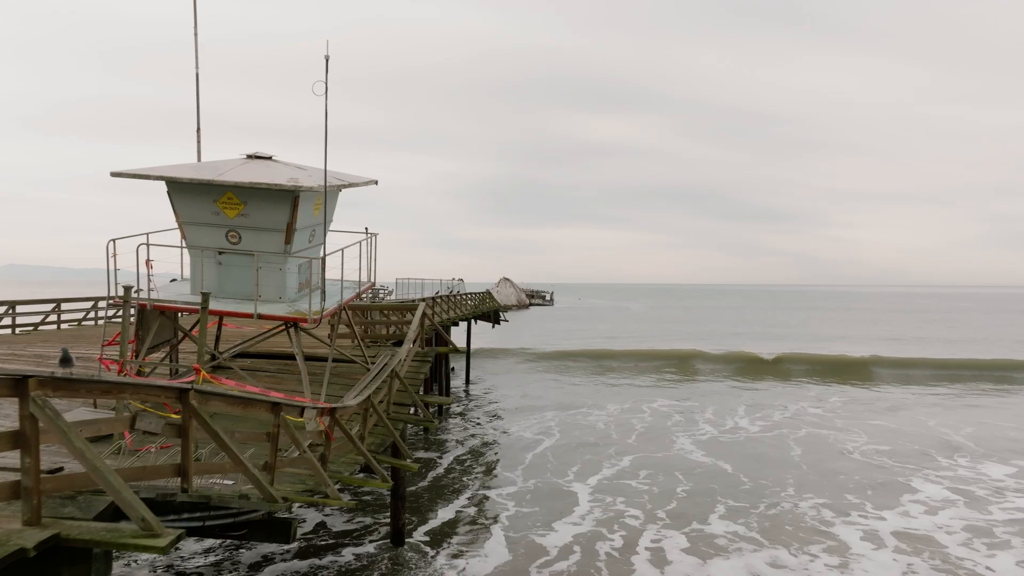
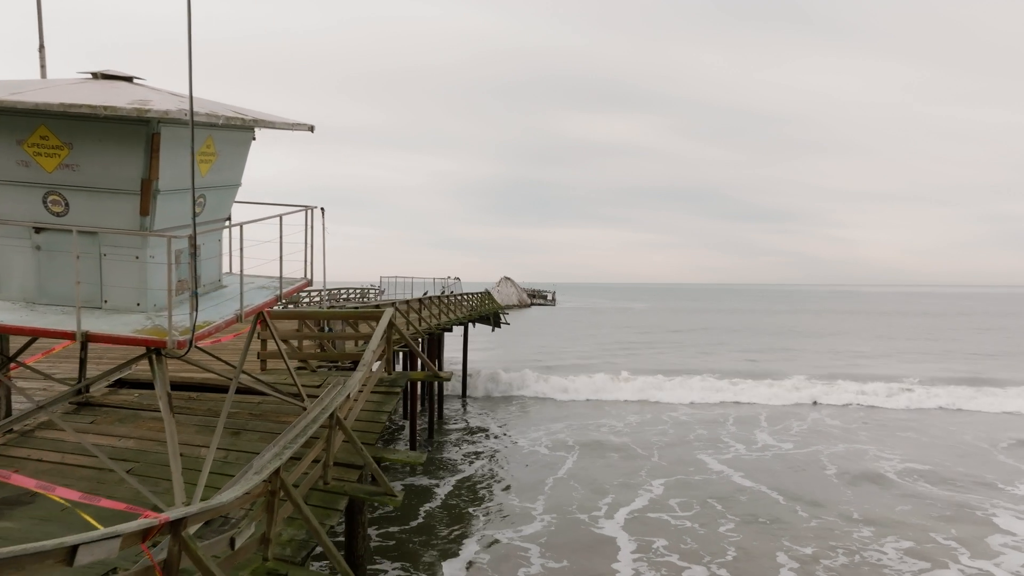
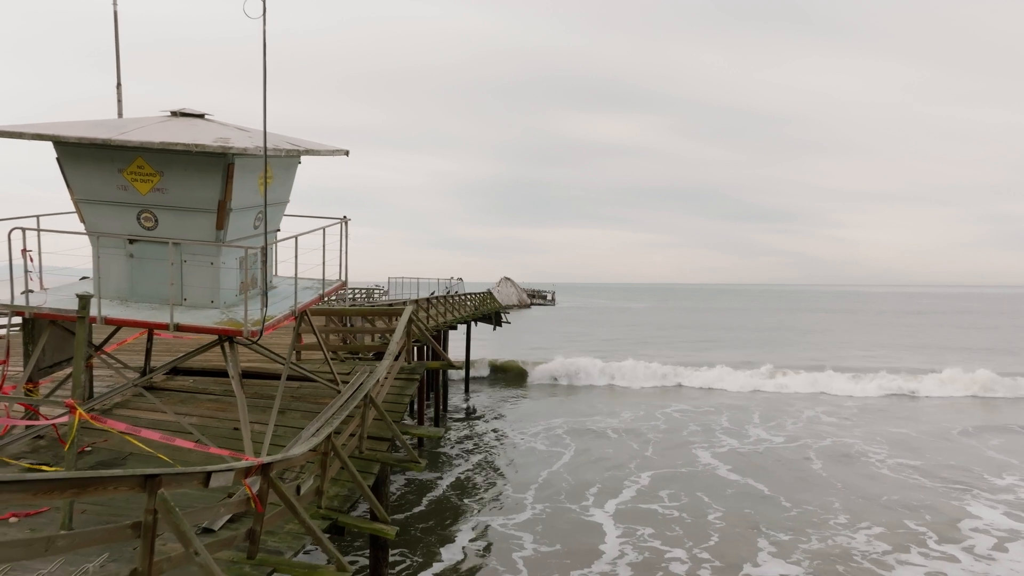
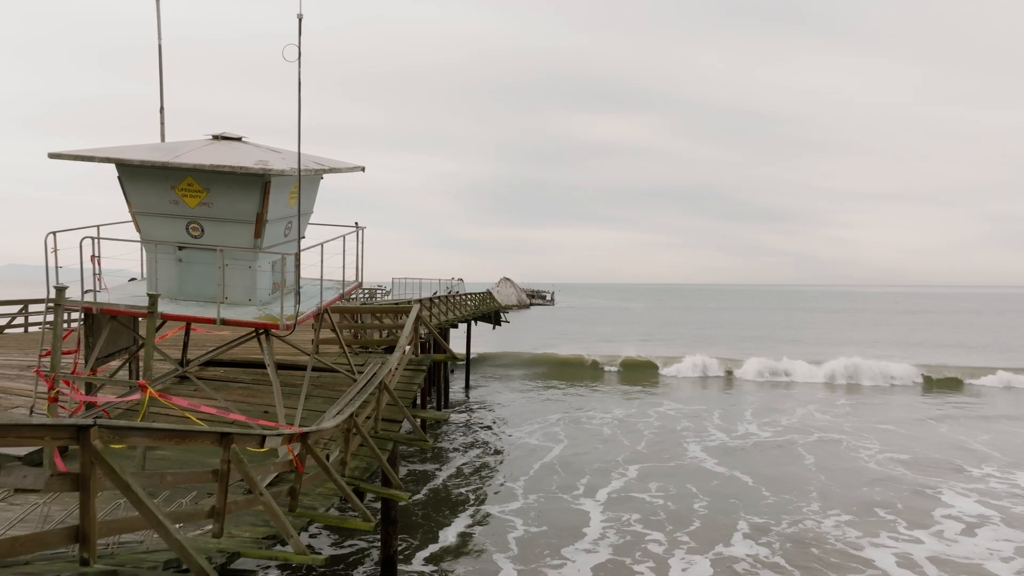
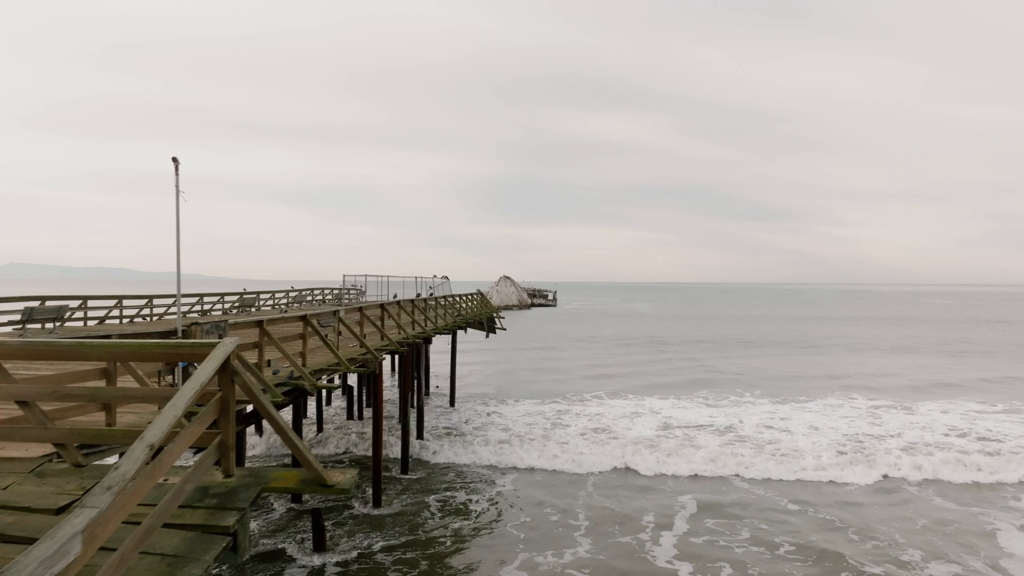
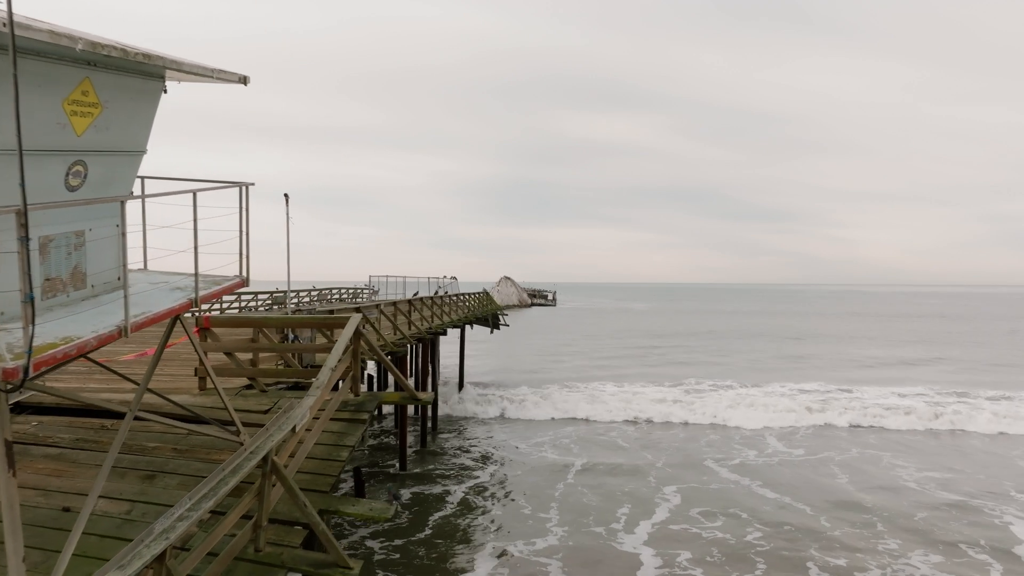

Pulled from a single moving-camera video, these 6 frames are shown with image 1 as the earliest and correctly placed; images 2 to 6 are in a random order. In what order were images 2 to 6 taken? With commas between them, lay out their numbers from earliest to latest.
4, 3, 2, 6, 5
